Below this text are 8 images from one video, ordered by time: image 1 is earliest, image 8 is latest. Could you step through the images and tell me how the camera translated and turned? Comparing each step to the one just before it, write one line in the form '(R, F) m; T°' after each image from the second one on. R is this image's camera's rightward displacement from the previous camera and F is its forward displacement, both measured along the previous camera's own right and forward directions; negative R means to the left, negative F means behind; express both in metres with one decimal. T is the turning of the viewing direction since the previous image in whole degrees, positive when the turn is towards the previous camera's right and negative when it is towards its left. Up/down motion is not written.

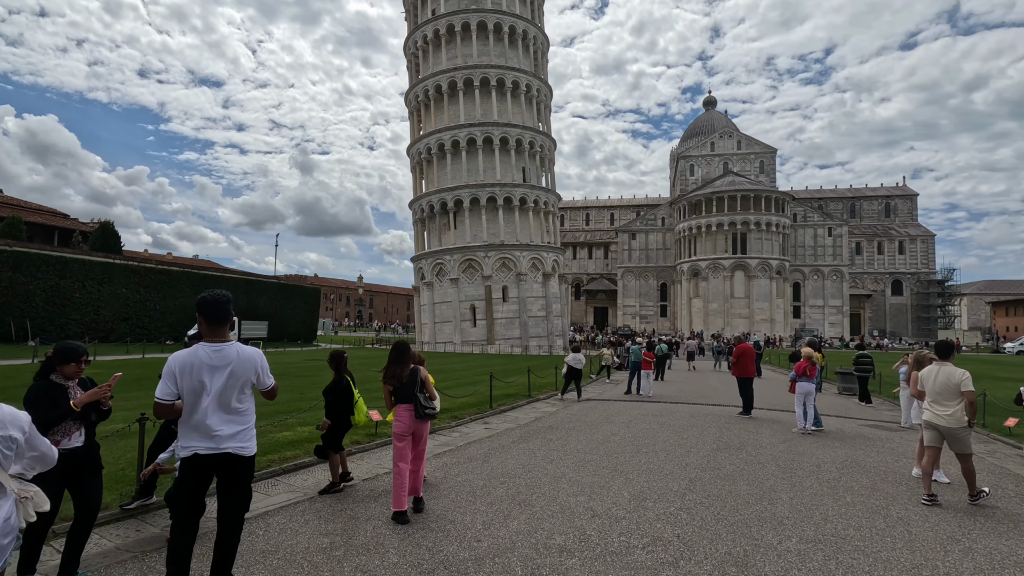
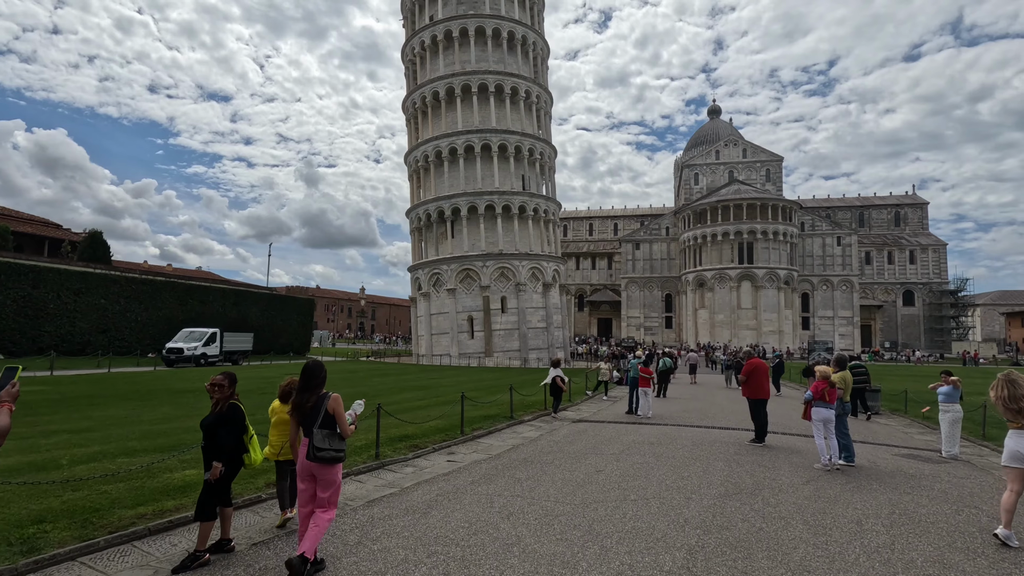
(+0.7, +2.0) m; -1°
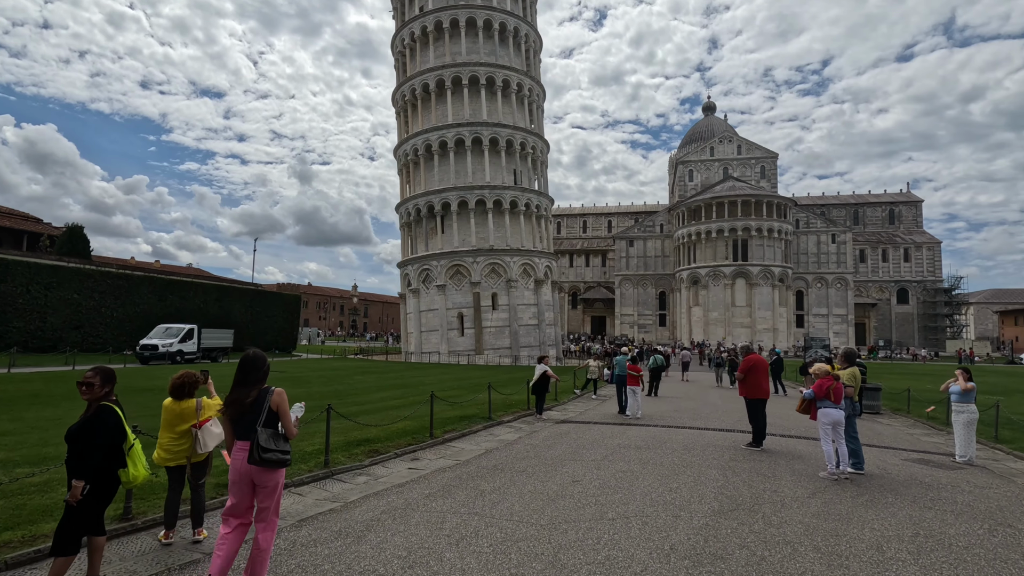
(+0.4, +1.2) m; +1°
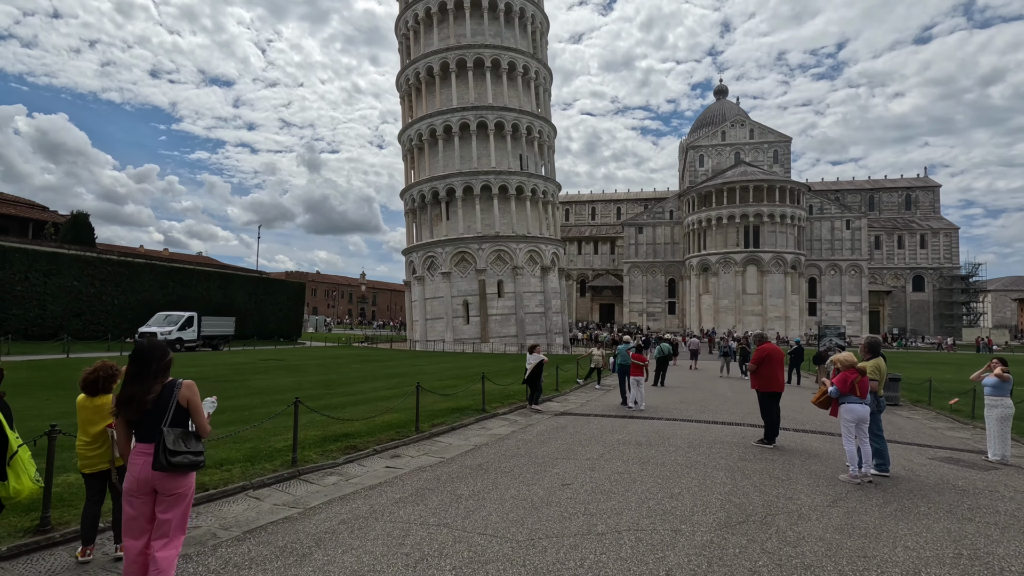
(+0.4, +0.9) m; -1°
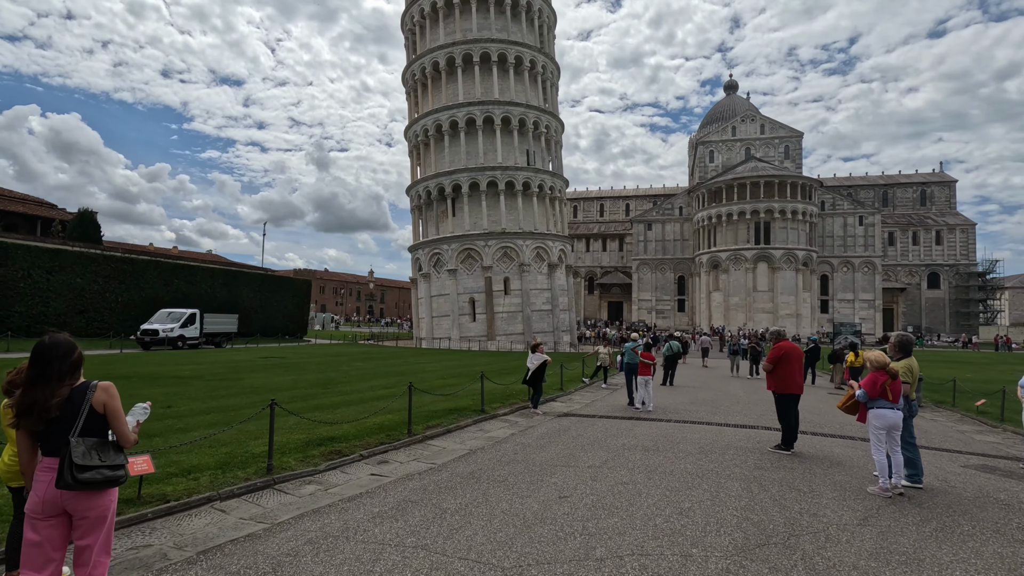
(+0.2, +0.7) m; -1°
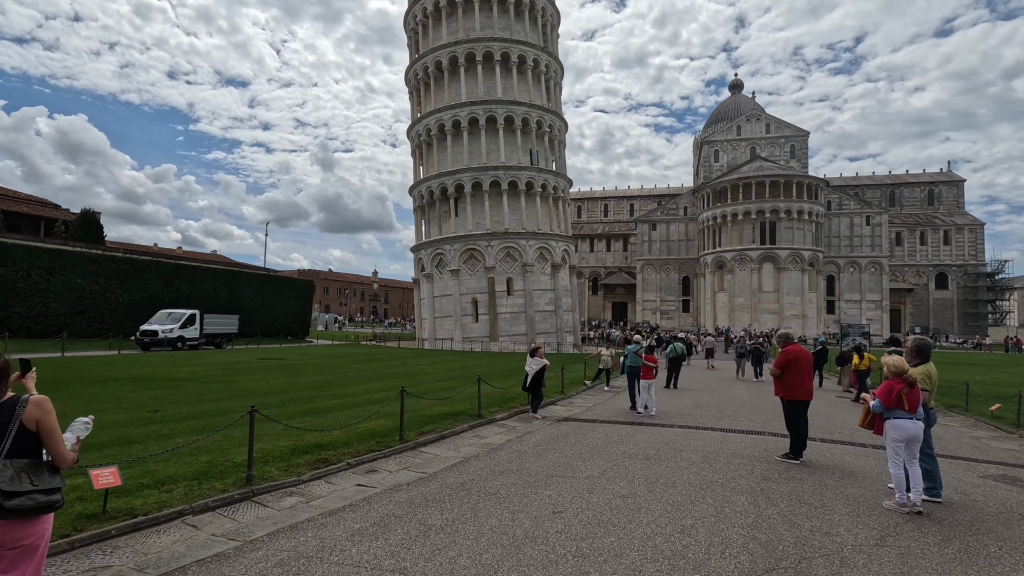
(+0.2, +0.4) m; 0°
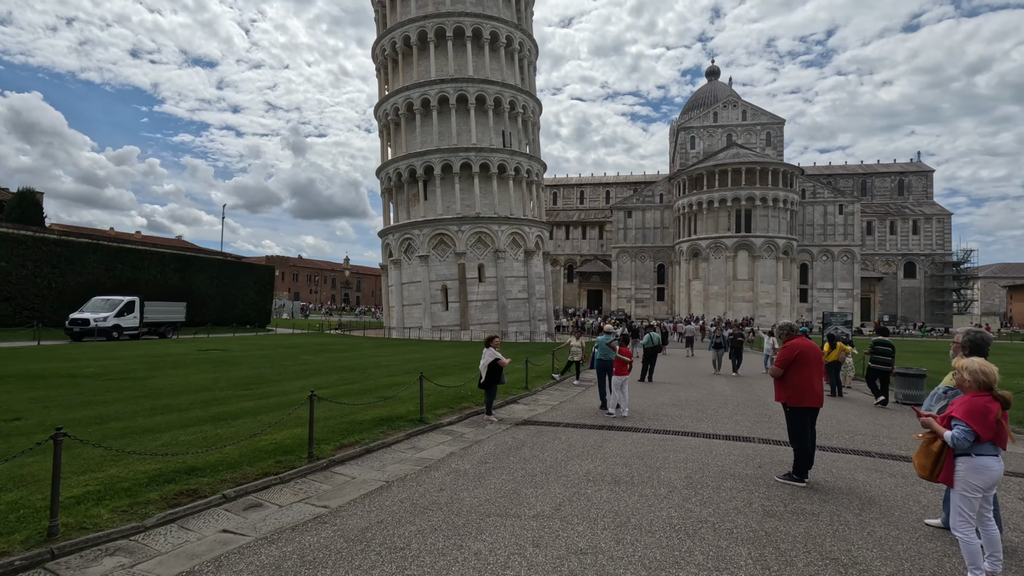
(+0.6, +2.0) m; +3°
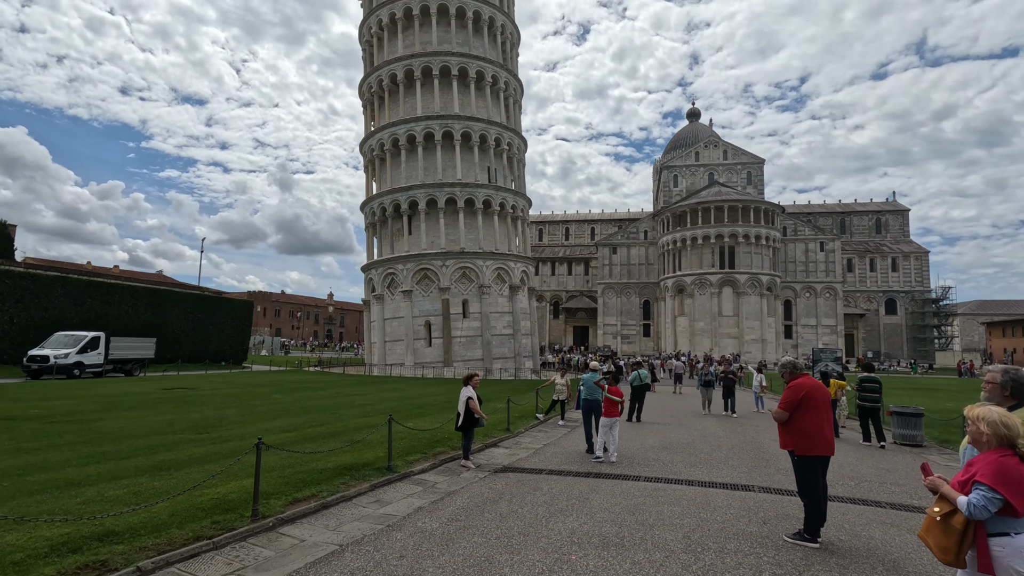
(+0.1, +0.8) m; +1°
